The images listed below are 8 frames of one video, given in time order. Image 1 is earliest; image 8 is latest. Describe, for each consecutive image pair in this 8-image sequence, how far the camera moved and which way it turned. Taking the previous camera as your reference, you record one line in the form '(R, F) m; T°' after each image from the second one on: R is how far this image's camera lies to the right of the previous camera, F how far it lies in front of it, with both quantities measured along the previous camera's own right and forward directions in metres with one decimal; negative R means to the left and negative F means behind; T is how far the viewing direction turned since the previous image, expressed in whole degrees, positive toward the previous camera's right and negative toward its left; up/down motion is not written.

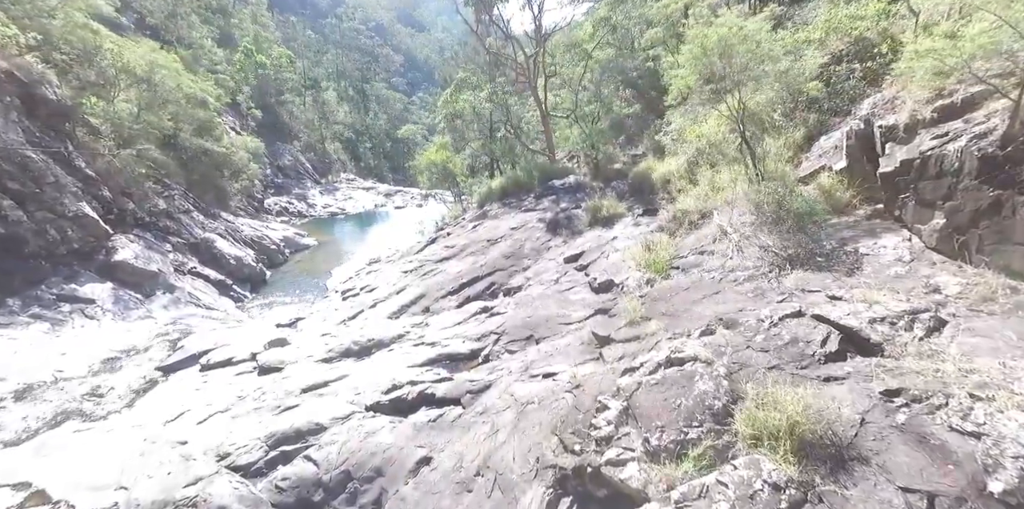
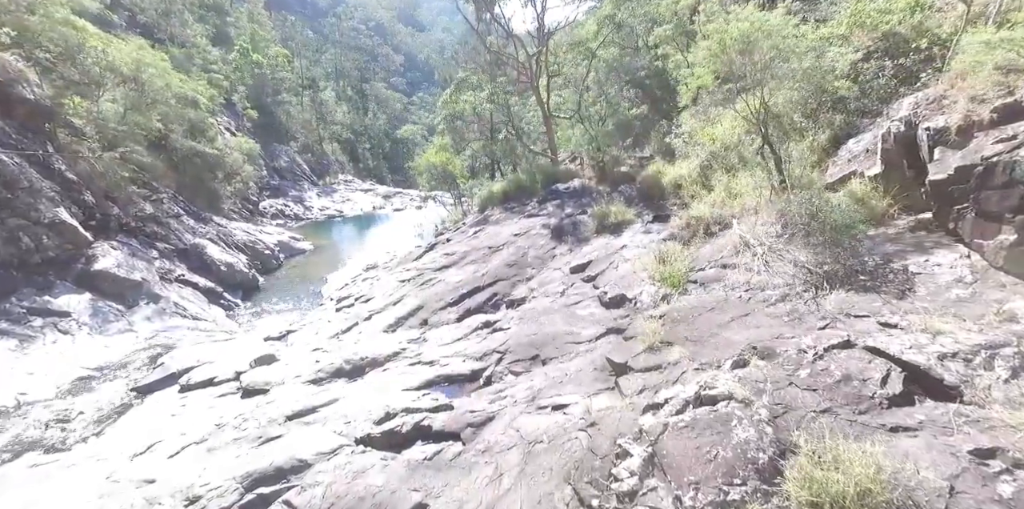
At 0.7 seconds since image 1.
(-0.1, +0.7) m; 0°
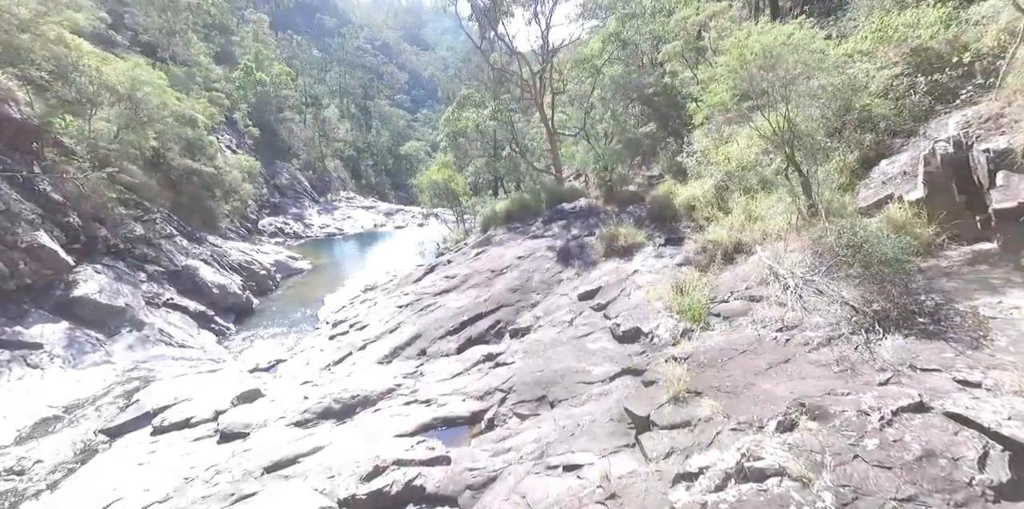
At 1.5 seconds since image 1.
(0.0, +0.7) m; 0°
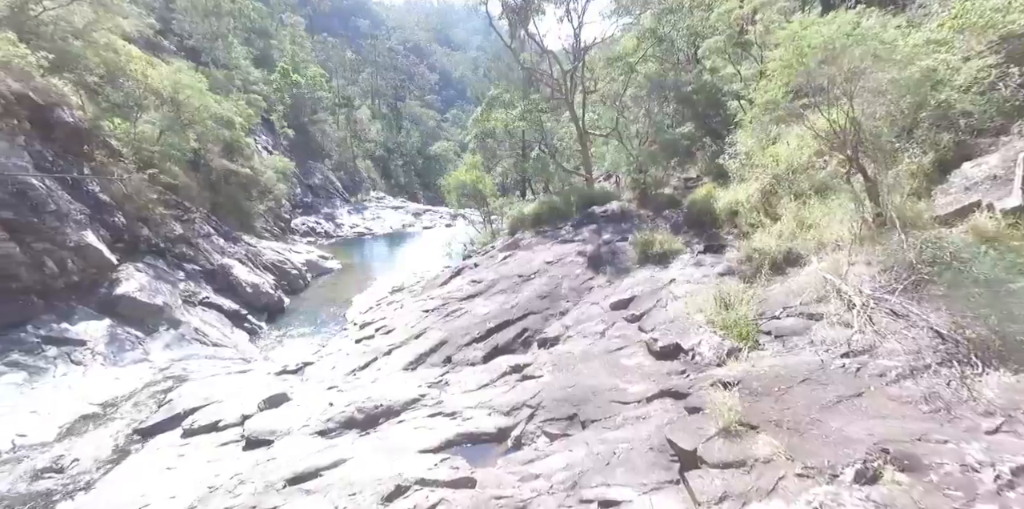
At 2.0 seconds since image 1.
(0.0, +0.5) m; -3°
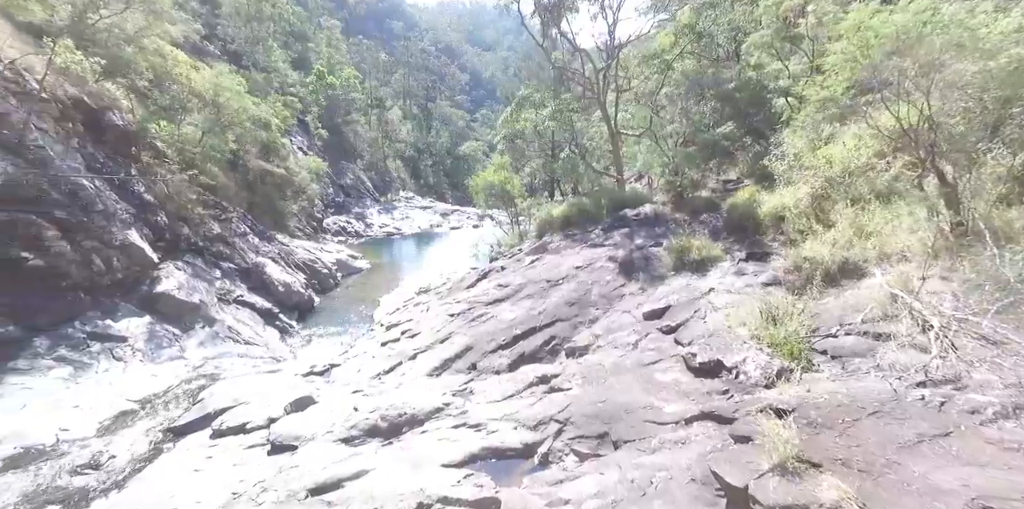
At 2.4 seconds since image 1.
(0.0, +0.5) m; -3°
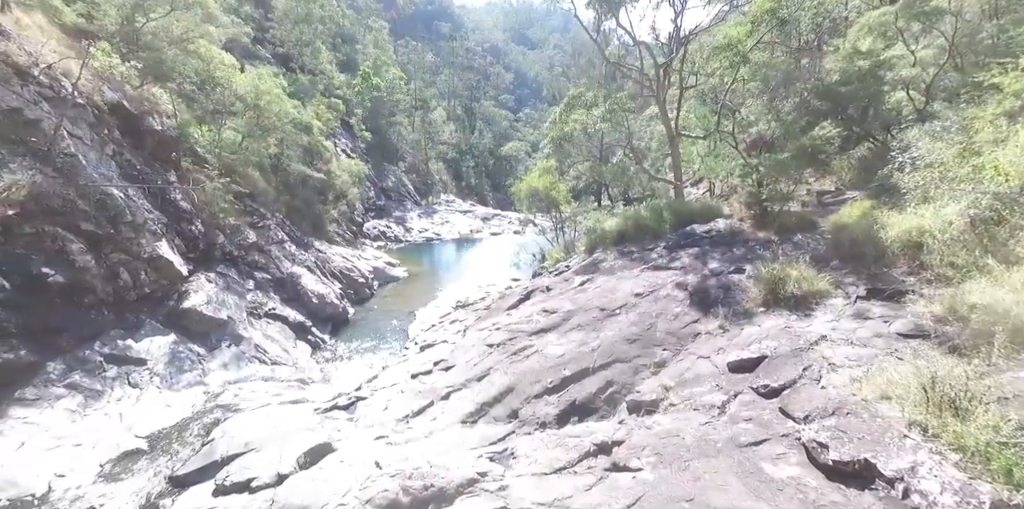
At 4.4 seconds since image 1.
(-0.2, +1.8) m; -5°
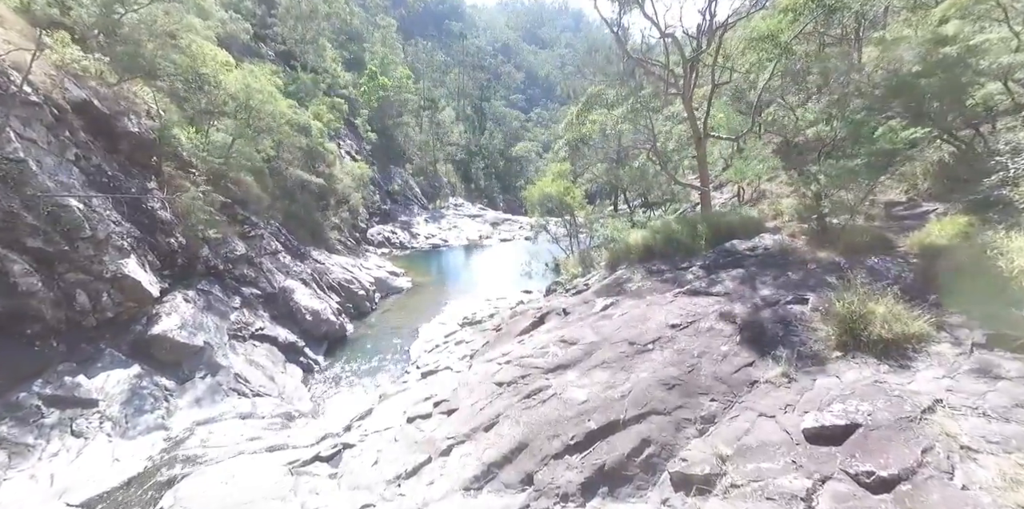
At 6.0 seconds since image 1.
(-0.1, +1.8) m; -1°
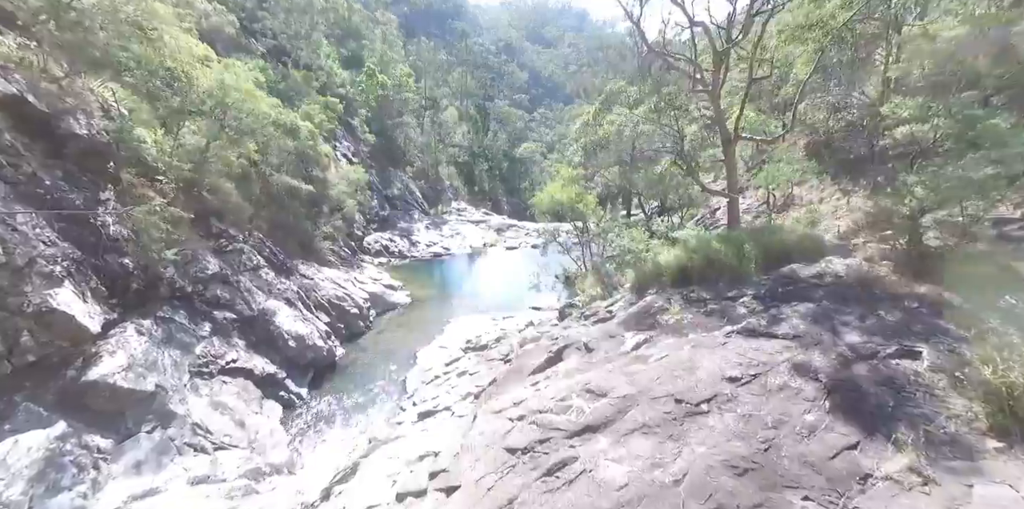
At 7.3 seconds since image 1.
(-0.2, +2.2) m; 0°
